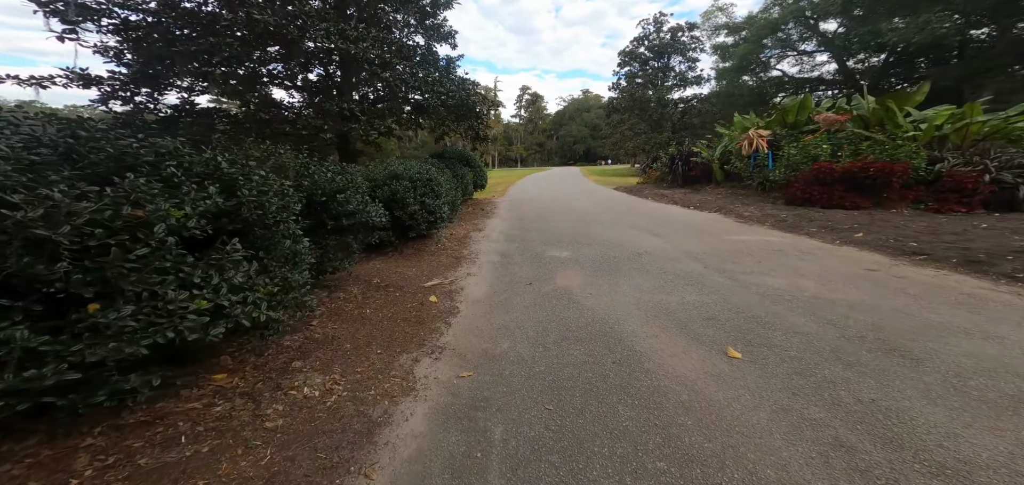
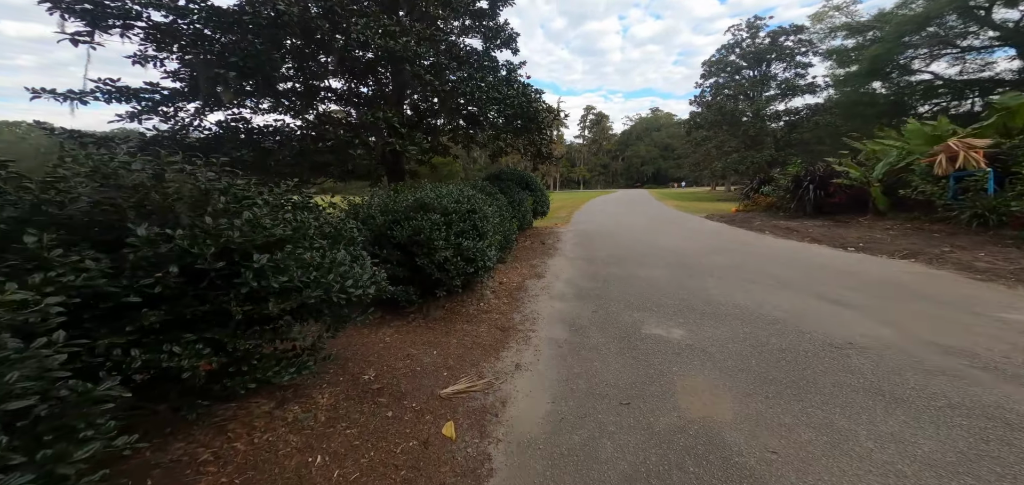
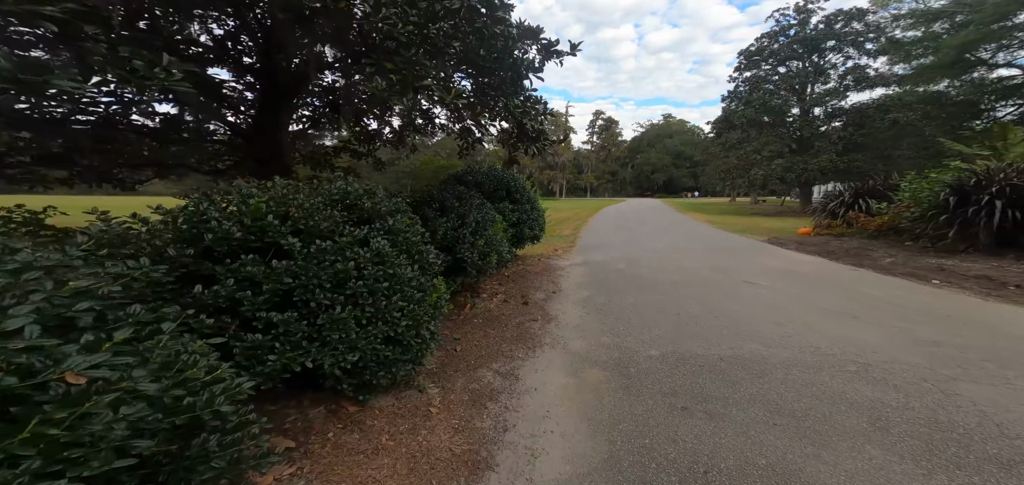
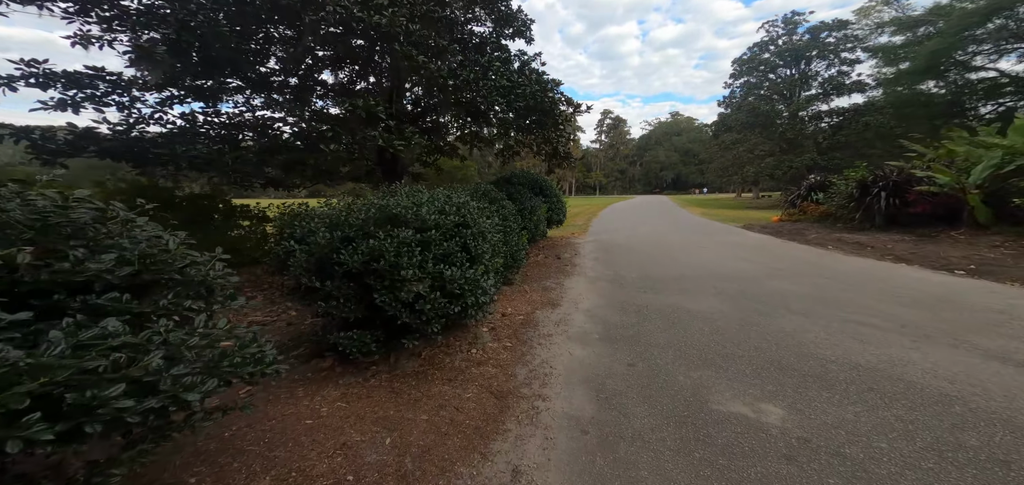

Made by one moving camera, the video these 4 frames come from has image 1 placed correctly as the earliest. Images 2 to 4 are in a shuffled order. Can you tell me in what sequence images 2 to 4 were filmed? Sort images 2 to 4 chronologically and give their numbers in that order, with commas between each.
2, 4, 3
